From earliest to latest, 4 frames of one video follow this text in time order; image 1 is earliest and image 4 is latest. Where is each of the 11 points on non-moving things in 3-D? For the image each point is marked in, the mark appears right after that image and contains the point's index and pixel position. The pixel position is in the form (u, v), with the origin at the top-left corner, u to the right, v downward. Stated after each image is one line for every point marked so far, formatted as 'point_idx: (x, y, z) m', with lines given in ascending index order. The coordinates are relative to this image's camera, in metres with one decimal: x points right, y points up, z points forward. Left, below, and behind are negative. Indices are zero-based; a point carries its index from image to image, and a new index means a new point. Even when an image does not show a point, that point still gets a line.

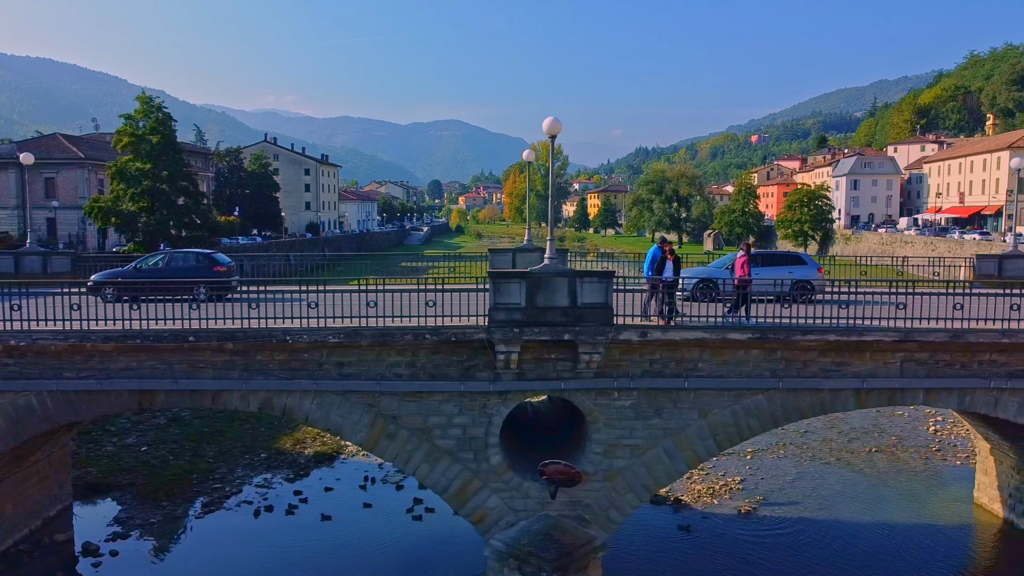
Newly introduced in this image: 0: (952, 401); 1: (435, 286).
0: (+5.8, -1.5, +9.7) m
1: (-1.0, 0.0, +9.1) m
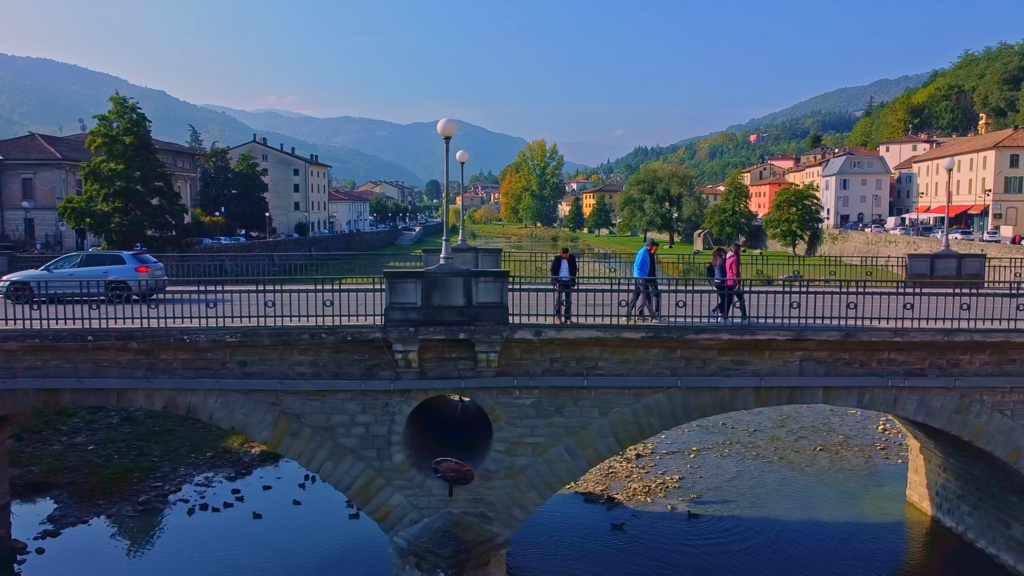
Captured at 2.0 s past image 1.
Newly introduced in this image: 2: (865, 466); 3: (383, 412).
0: (+4.5, -1.5, +9.8) m
1: (-2.3, 0.0, +9.2) m
2: (+7.9, -4.0, +16.4) m
3: (-1.7, -1.6, +9.7) m
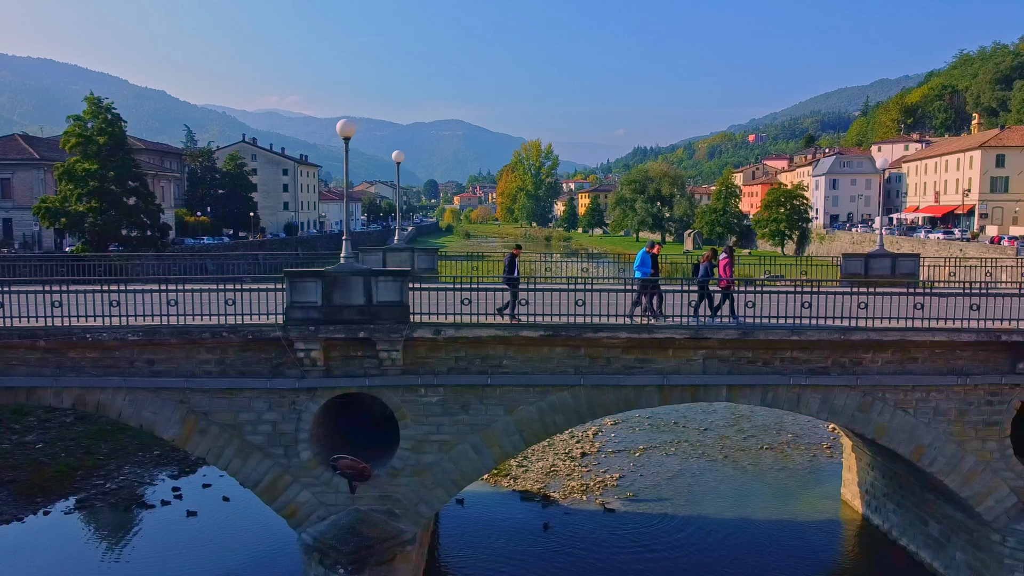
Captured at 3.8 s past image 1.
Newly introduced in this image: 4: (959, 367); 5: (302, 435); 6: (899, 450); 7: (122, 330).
0: (+3.3, -1.5, +9.9) m
1: (-3.5, 0.0, +9.3) m
2: (+6.6, -4.0, +16.5) m
3: (-3.0, -1.6, +9.8) m
4: (+6.0, -1.1, +10.0) m
5: (-2.8, -2.0, +9.8) m
6: (+5.2, -2.2, +10.0) m
7: (-5.0, -0.5, +9.4) m
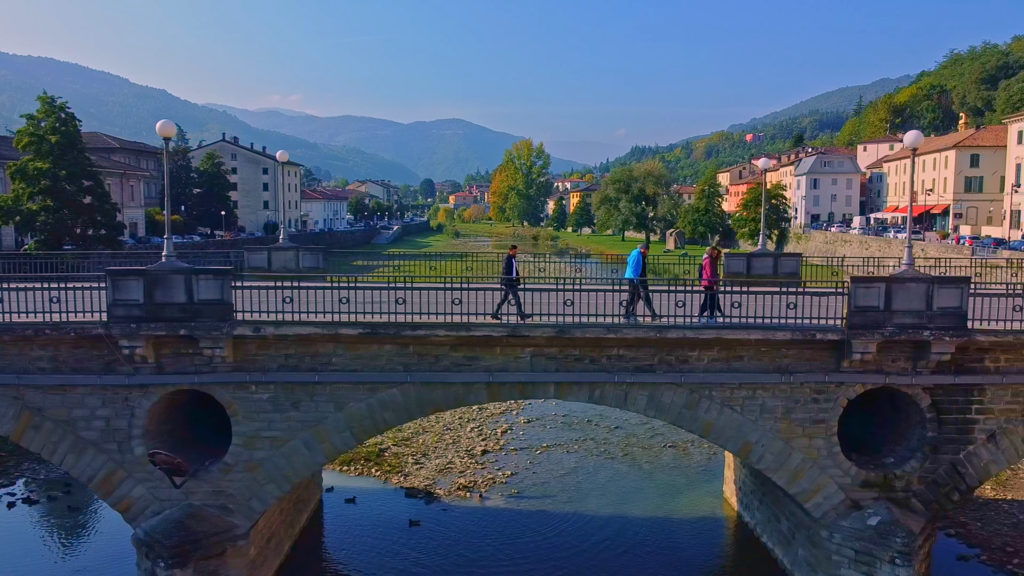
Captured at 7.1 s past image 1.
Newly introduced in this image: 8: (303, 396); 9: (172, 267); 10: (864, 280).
0: (+1.0, -1.5, +10.0) m
1: (-5.8, +0.1, +9.5) m
2: (+4.3, -3.9, +16.6) m
3: (-5.3, -1.6, +10.0) m
4: (+3.7, -1.1, +10.1) m
5: (-5.1, -1.9, +10.0) m
6: (+2.9, -2.2, +10.1) m
7: (-7.3, -0.5, +9.6) m
8: (-2.8, -1.5, +10.0) m
9: (-4.3, +0.3, +9.6) m
10: (+4.6, +0.1, +9.6) m
